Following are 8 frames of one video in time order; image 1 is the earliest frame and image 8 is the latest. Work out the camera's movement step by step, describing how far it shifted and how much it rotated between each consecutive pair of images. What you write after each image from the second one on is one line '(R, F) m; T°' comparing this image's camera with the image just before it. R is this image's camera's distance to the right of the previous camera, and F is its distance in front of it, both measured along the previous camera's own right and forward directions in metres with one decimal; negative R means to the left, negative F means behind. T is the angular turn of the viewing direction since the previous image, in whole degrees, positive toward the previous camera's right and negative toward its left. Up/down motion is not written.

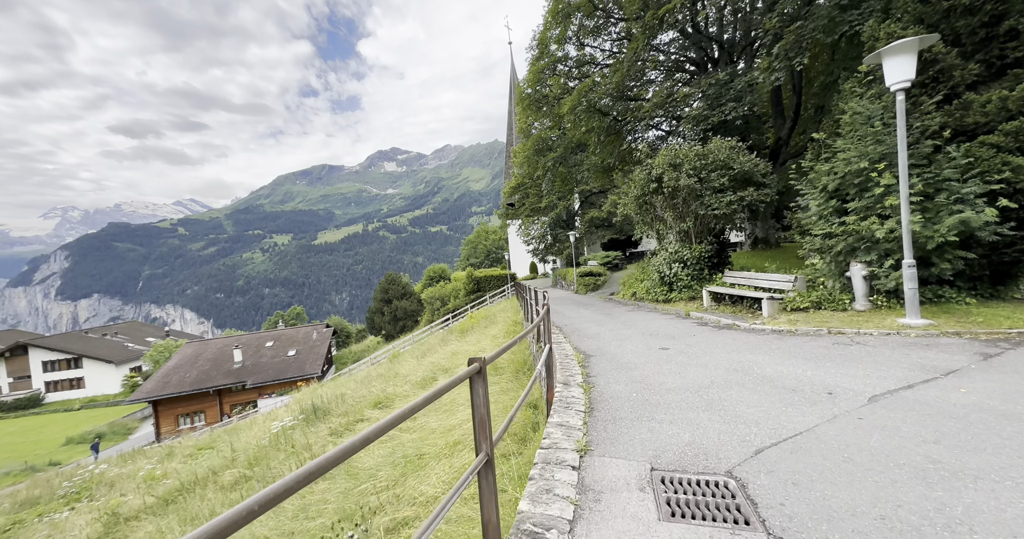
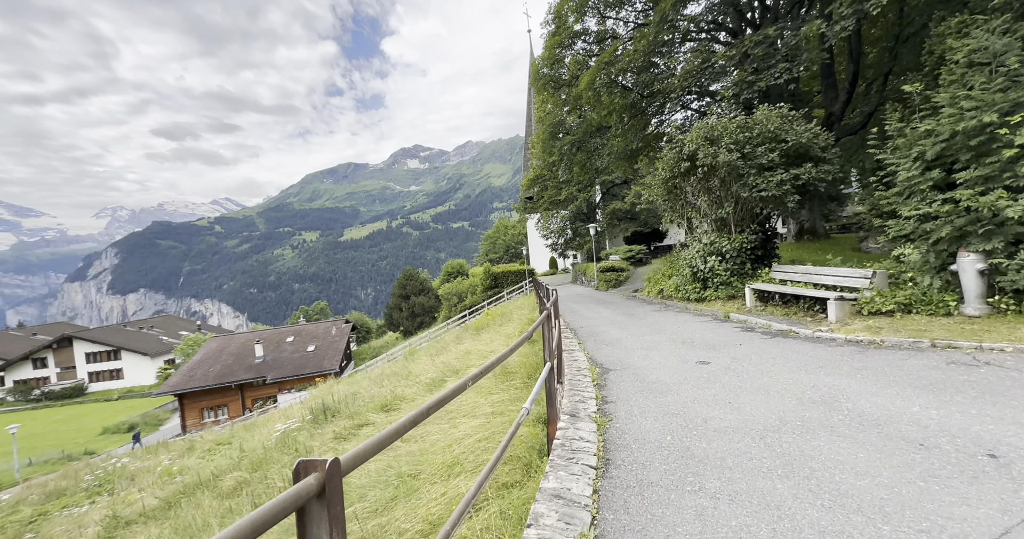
(+0.3, +1.1) m; -3°
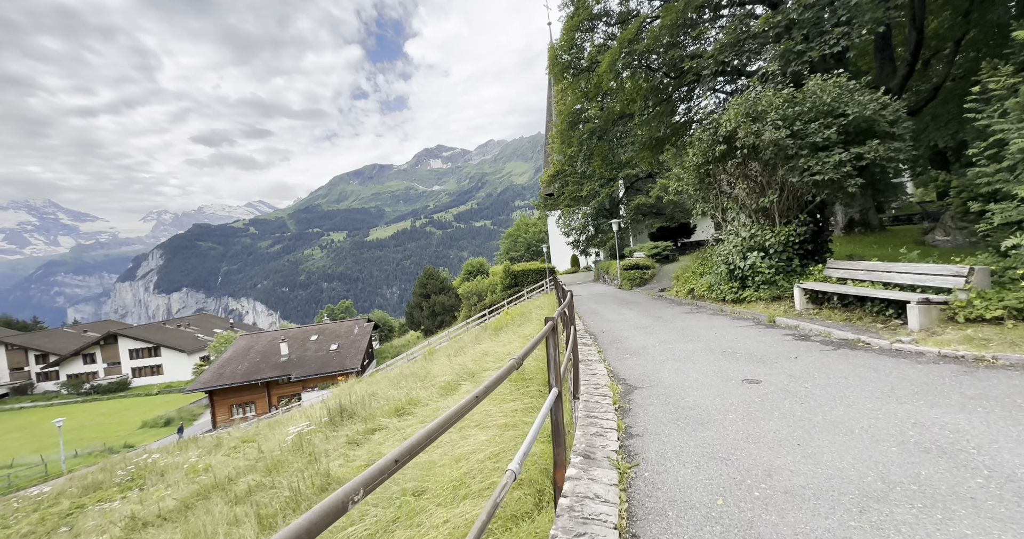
(+0.2, +0.8) m; -3°
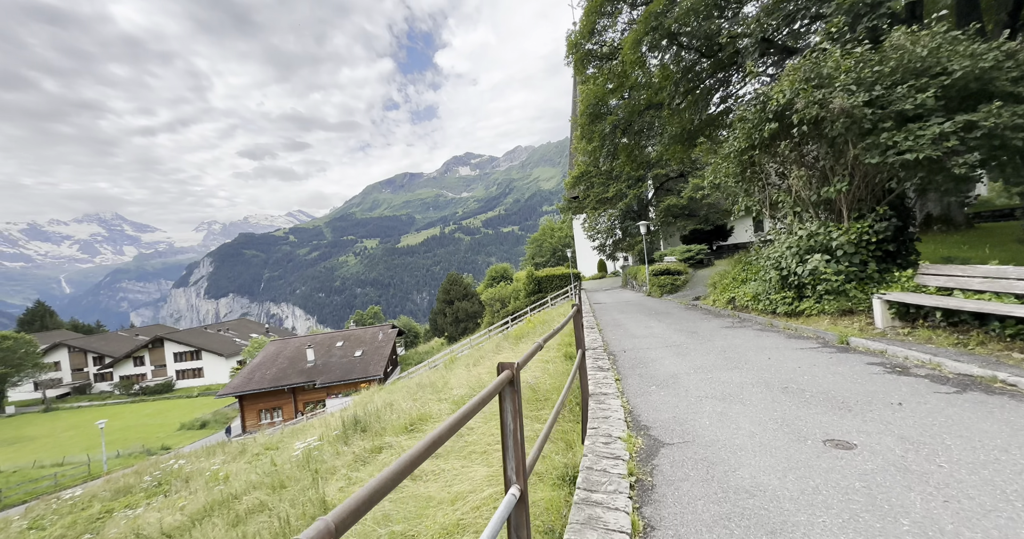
(+0.4, +1.1) m; -4°
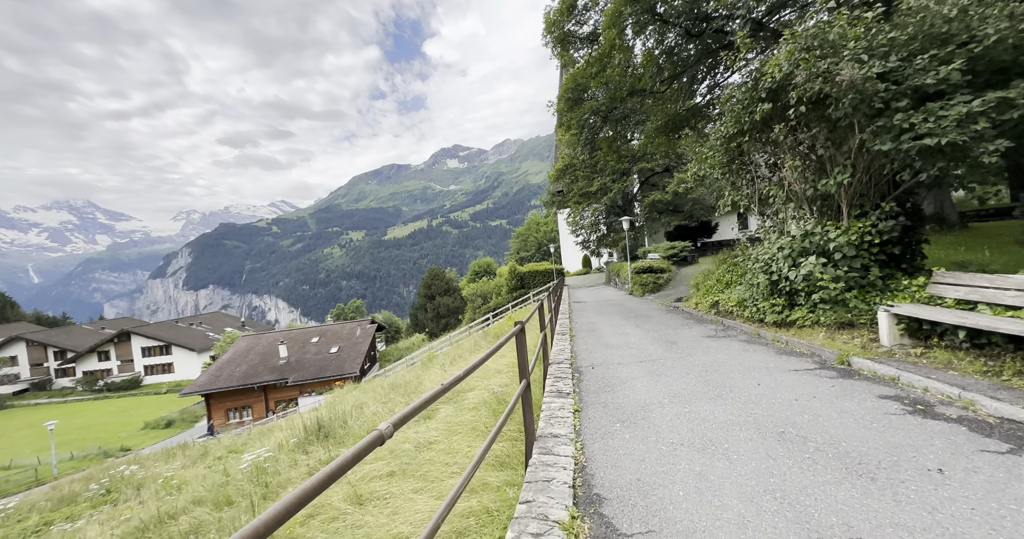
(+0.5, +0.9) m; +2°
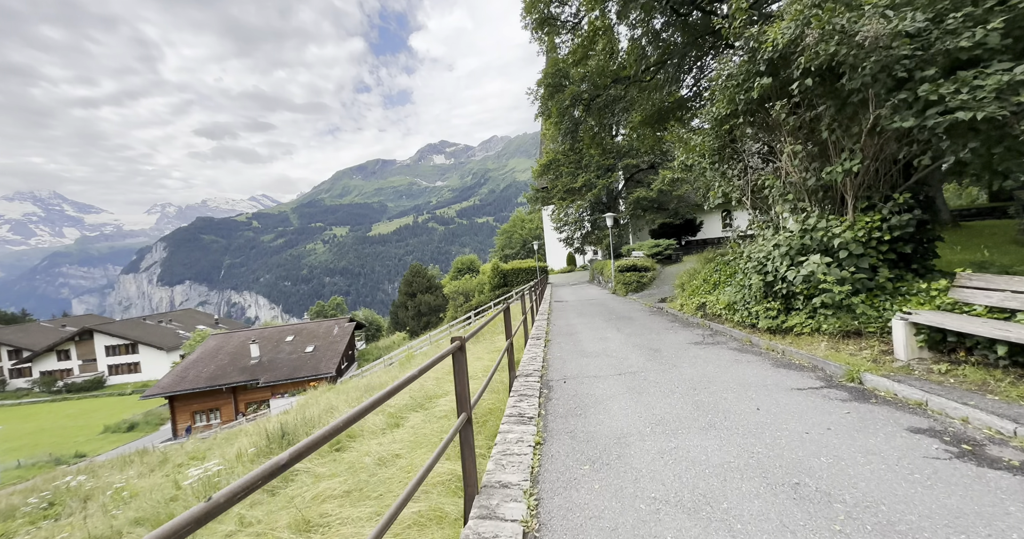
(+0.3, +0.7) m; +2°
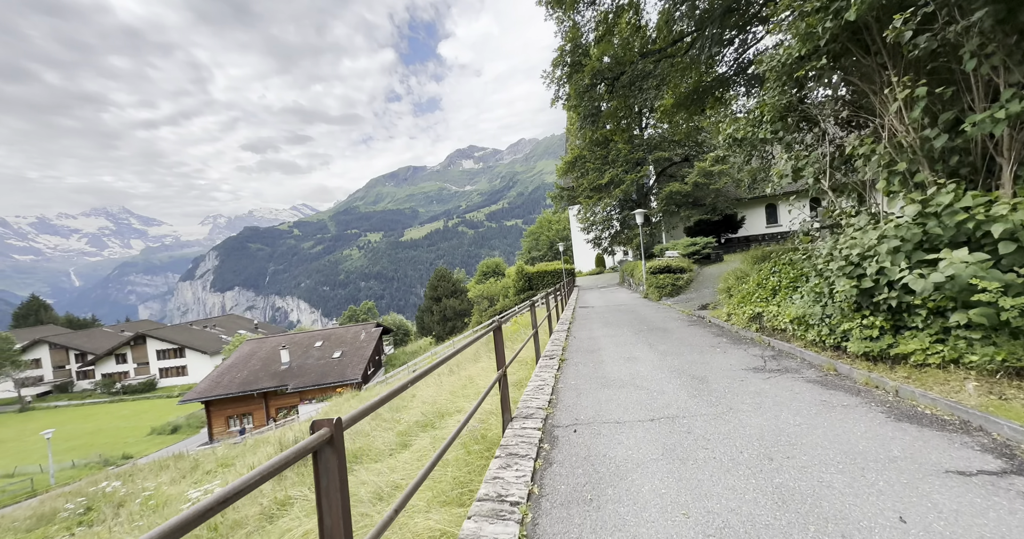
(+0.3, +1.3) m; -4°
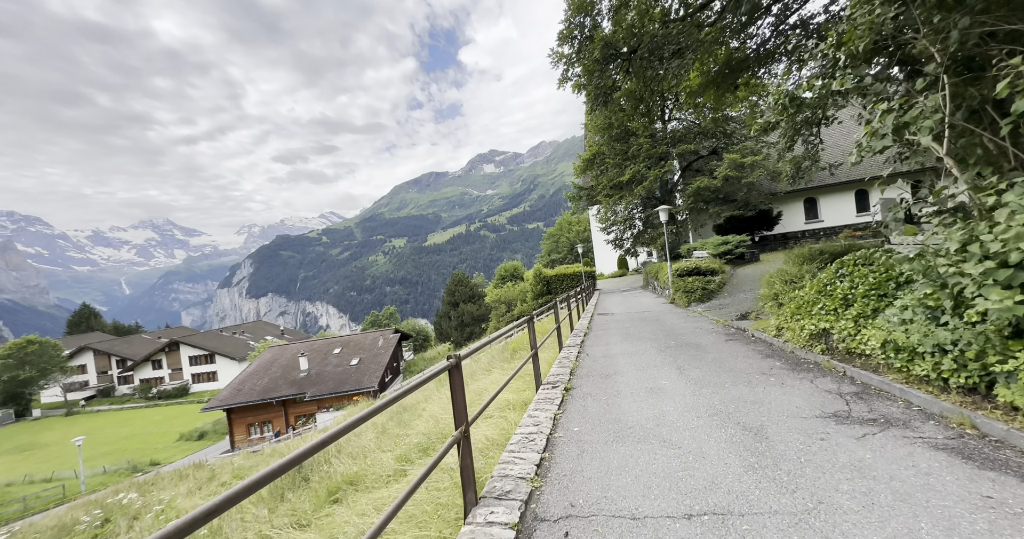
(+0.4, +1.2) m; -3°
